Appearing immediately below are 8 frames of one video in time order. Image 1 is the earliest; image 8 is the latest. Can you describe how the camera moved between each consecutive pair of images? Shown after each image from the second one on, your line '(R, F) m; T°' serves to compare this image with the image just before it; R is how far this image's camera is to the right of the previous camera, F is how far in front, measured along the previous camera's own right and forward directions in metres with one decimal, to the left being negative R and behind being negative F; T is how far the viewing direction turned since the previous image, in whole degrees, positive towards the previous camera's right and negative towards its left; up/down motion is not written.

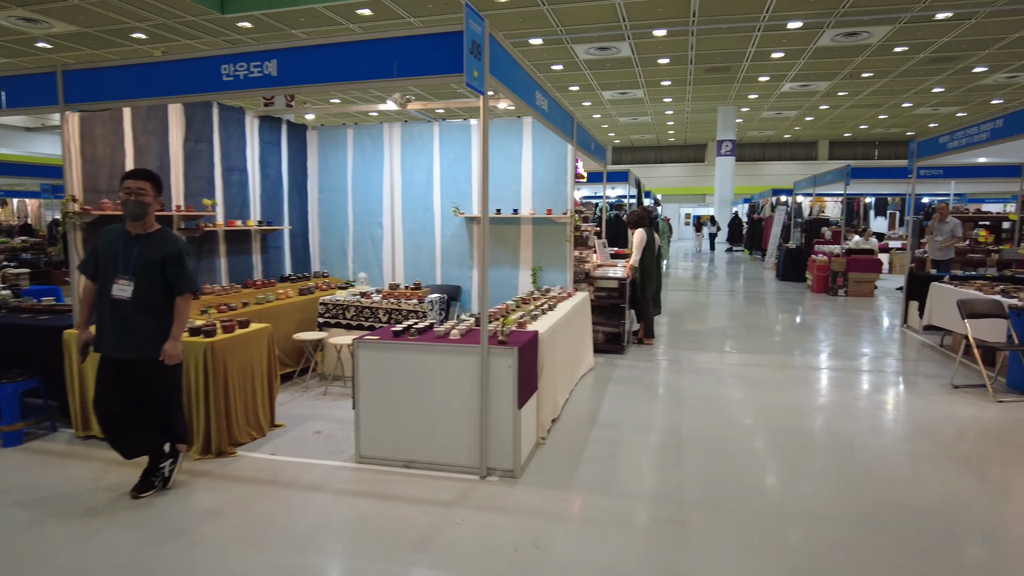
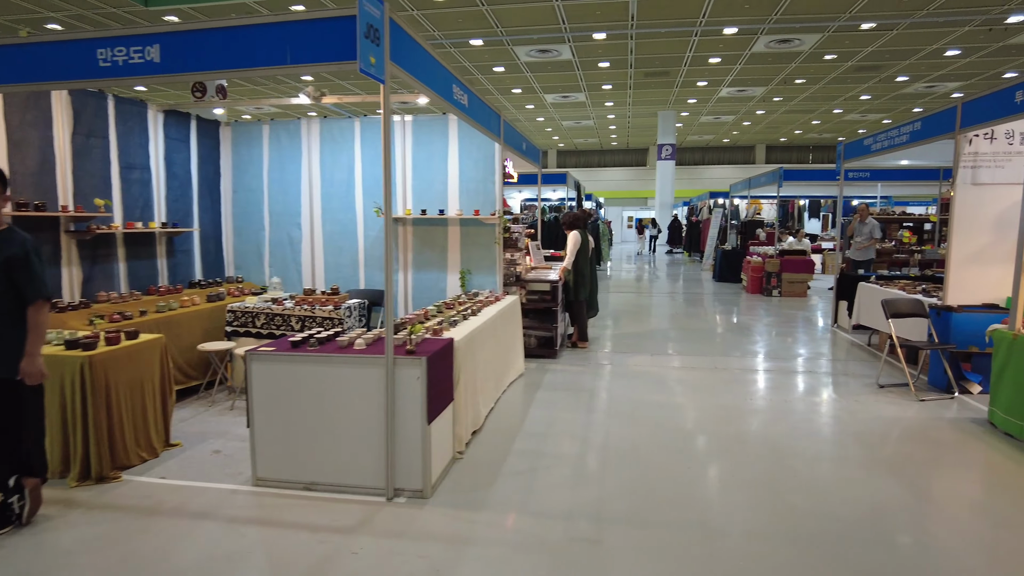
(+0.2, +0.2) m; +4°
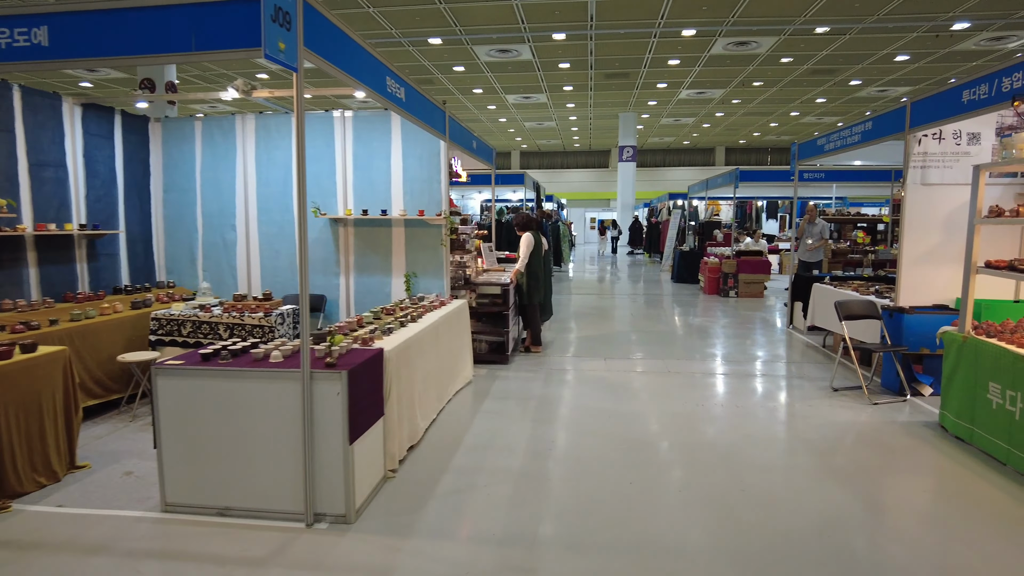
(+0.1, +0.2) m; +3°
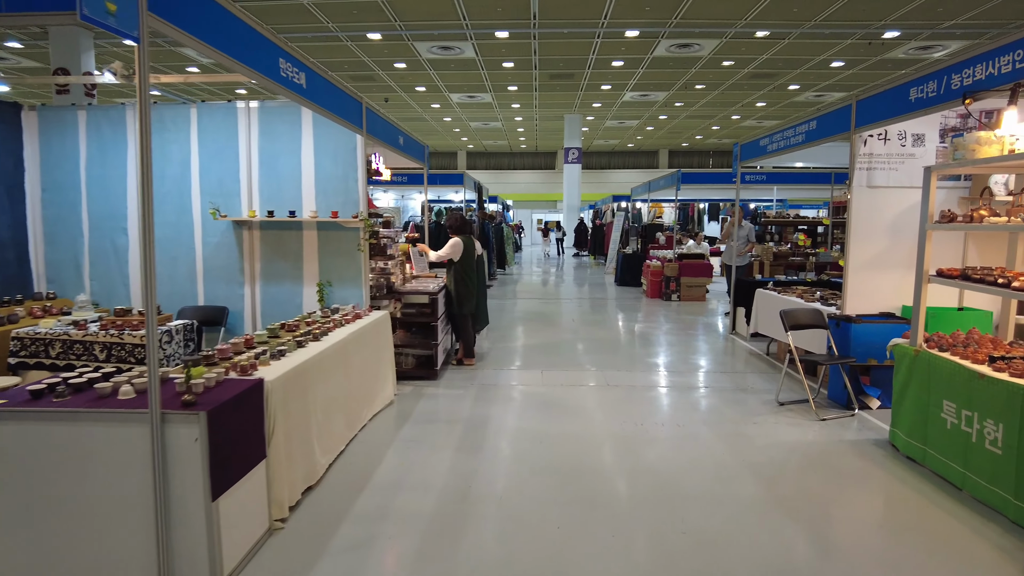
(+0.1, +0.4) m; +4°
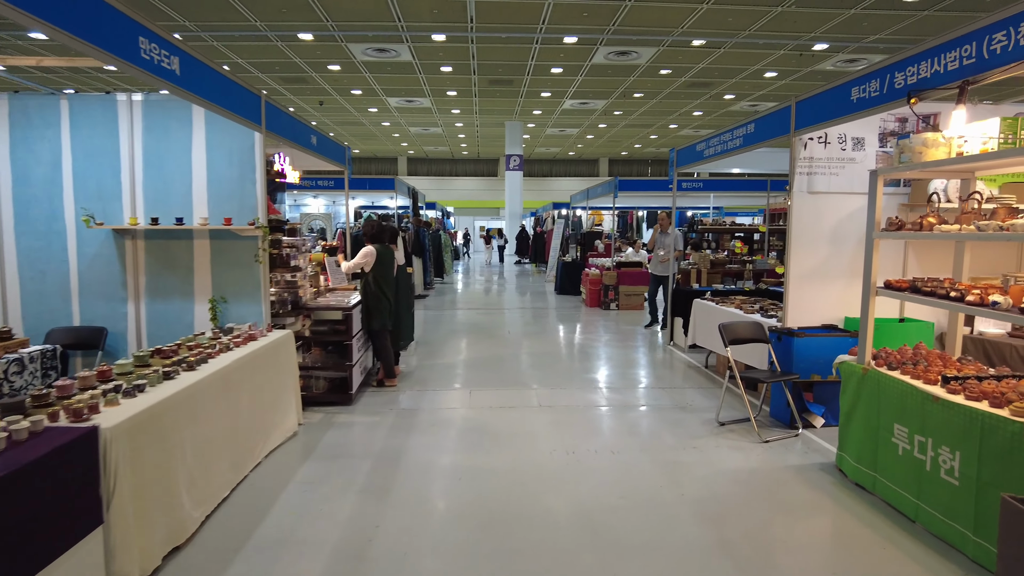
(+0.1, +0.4) m; +5°
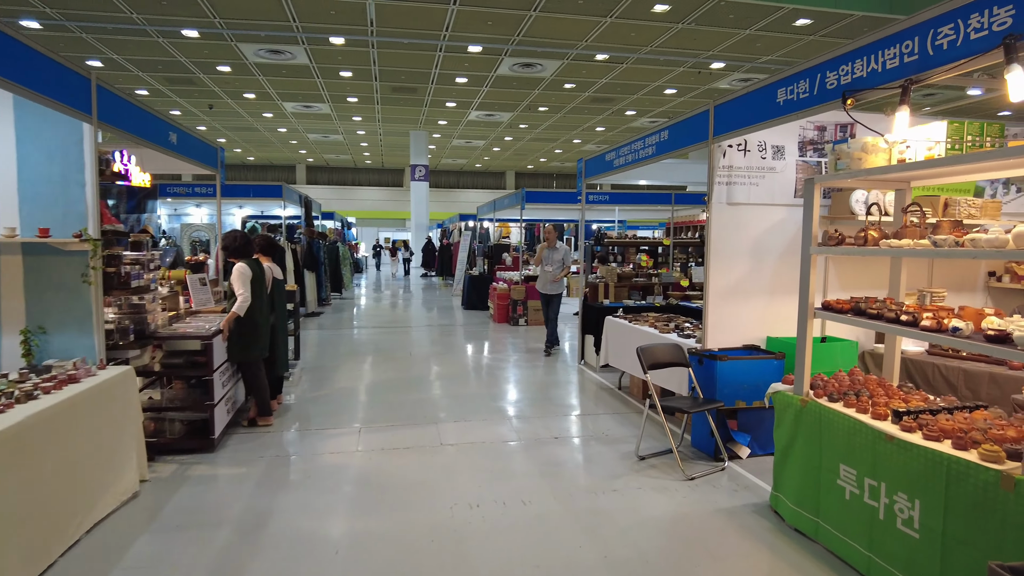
(+0.1, +0.5) m; +8°
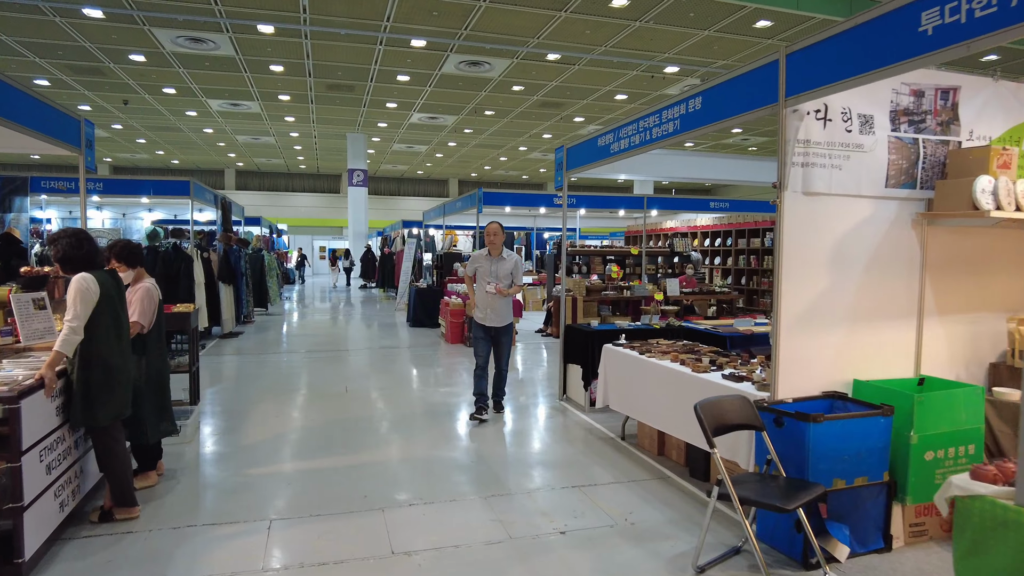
(-0.2, +1.3) m; +5°
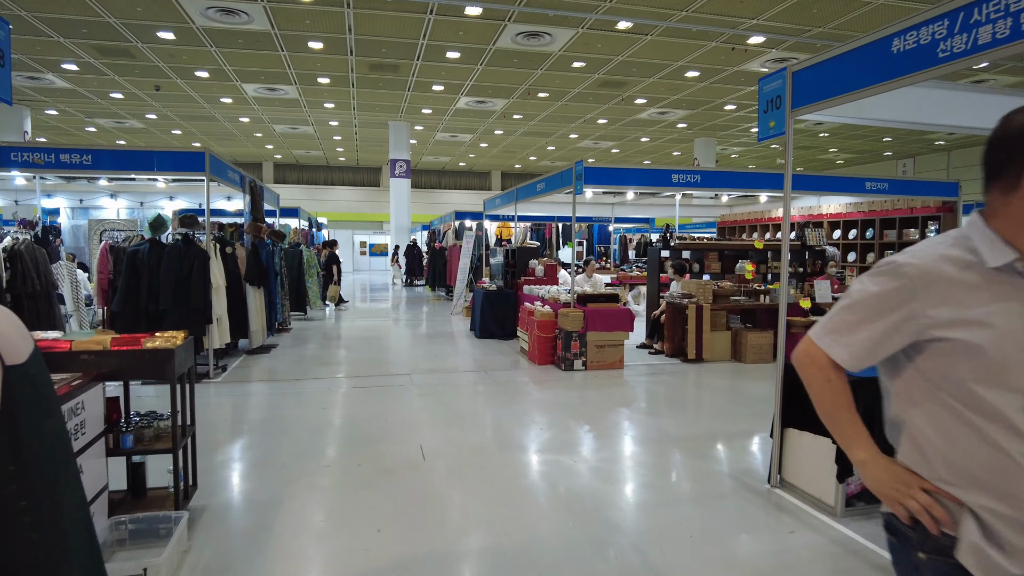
(-0.7, +1.9) m; -3°
